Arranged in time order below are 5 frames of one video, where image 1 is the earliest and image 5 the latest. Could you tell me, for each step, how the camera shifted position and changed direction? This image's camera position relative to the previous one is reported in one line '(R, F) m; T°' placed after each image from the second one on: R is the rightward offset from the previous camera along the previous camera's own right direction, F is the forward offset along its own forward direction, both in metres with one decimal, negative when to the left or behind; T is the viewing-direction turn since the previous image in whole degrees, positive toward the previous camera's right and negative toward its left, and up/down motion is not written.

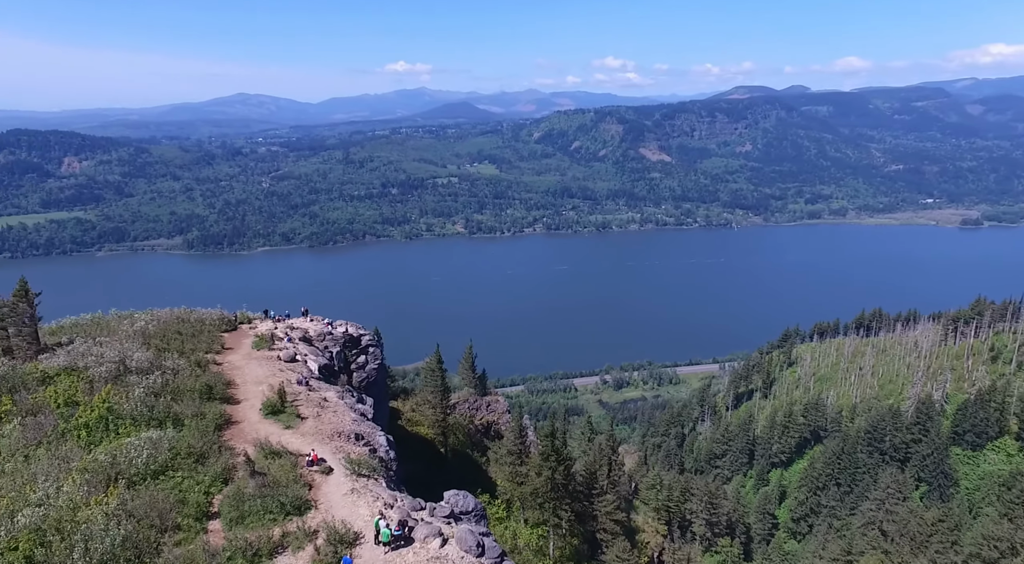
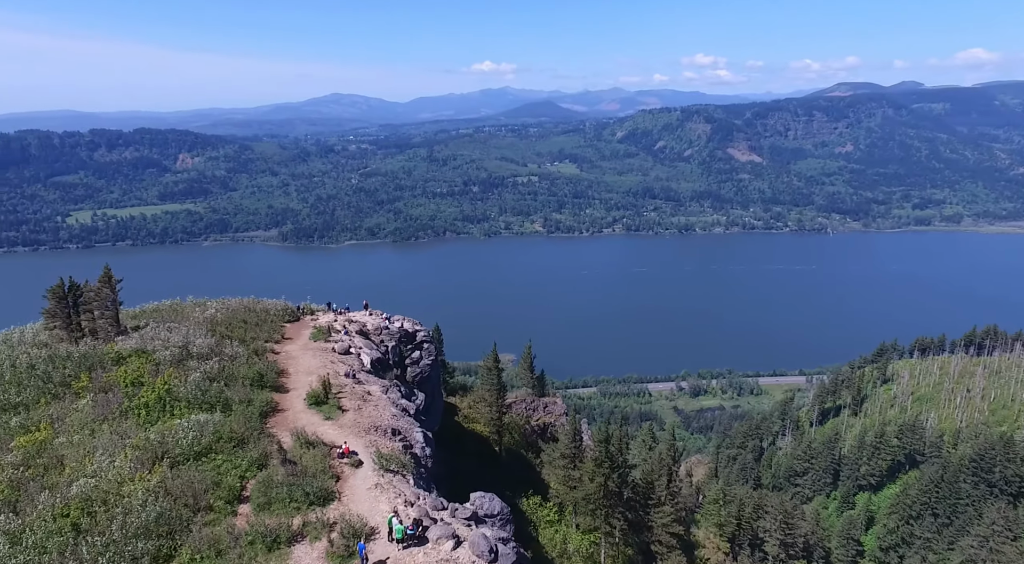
(+3.0, +0.3) m; -9°
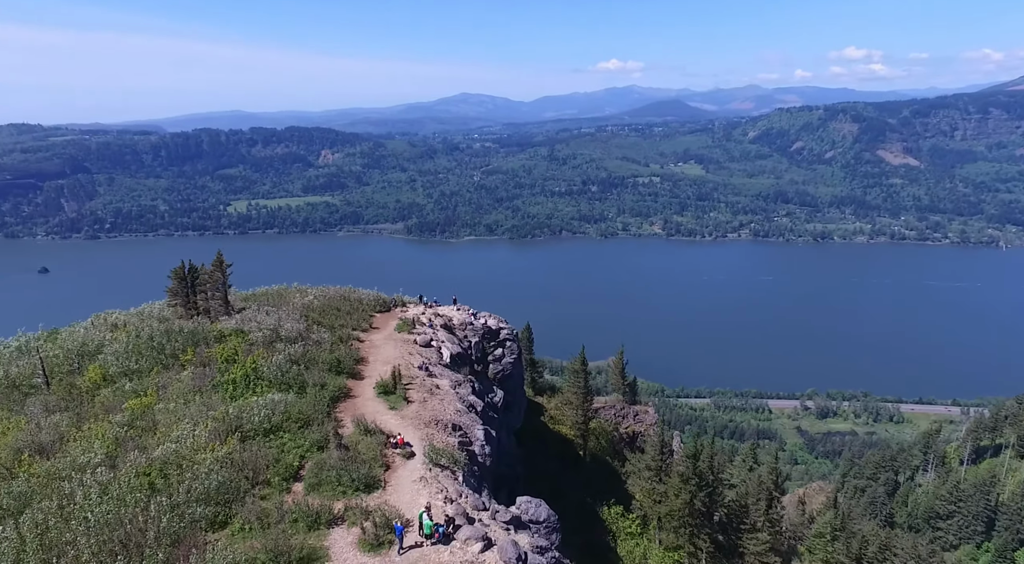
(+4.0, +0.7) m; -13°
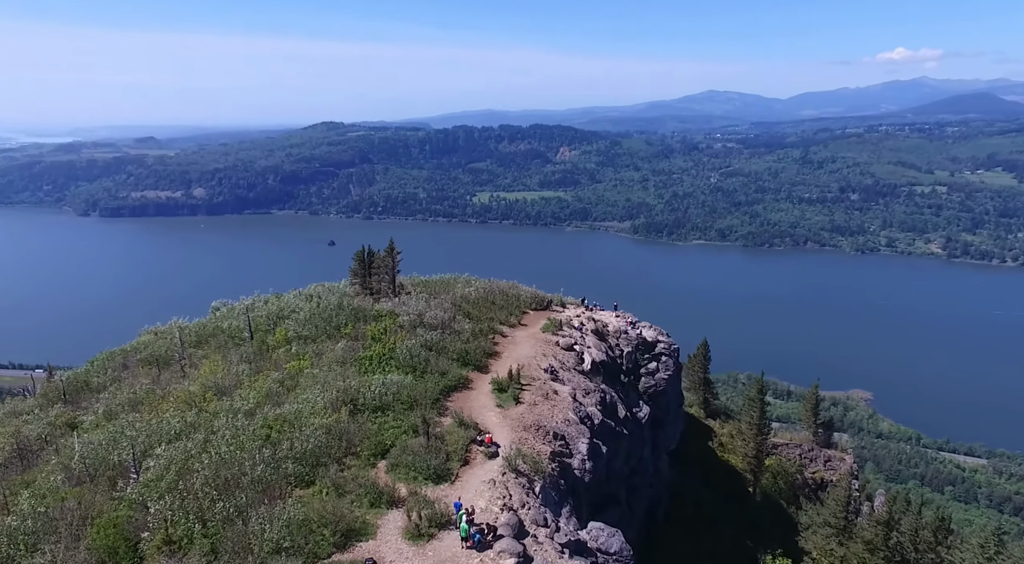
(+8.0, +3.1) m; -26°
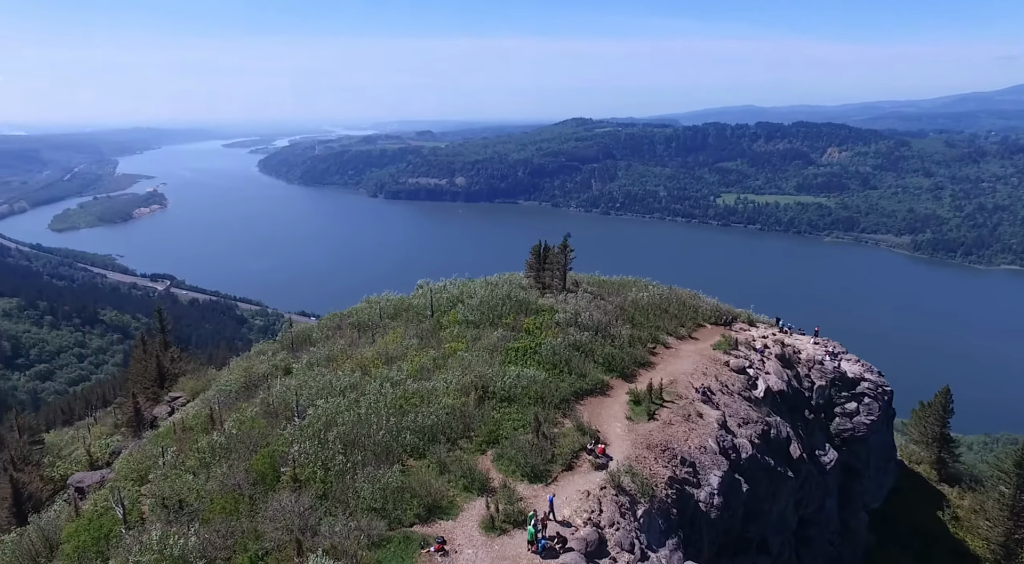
(+7.5, +2.2) m; -26°
